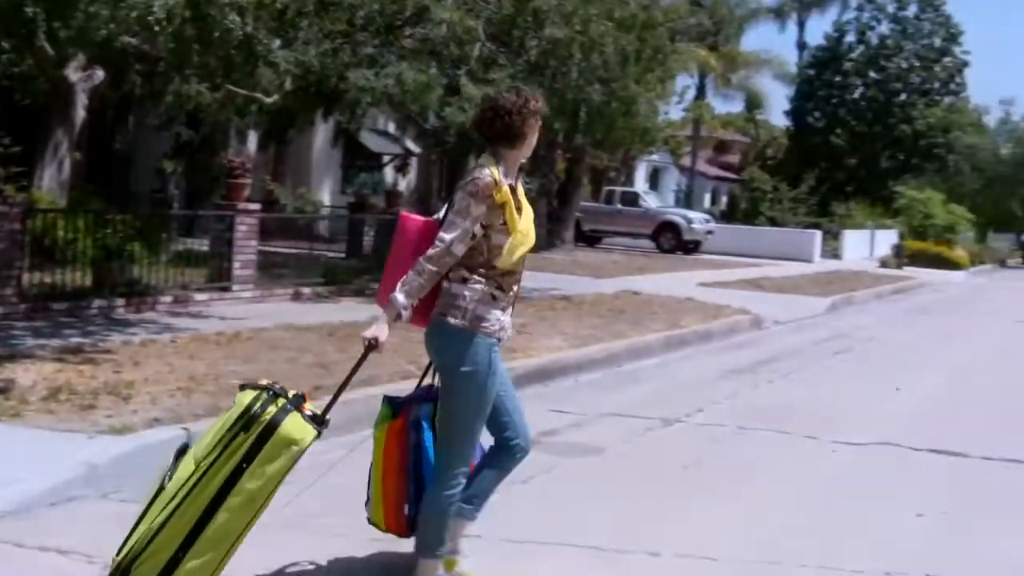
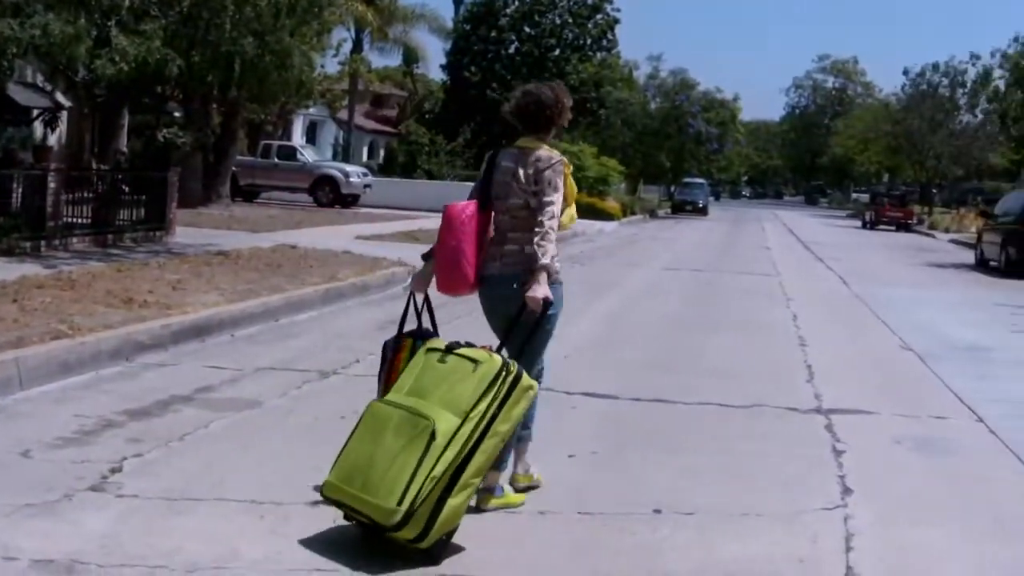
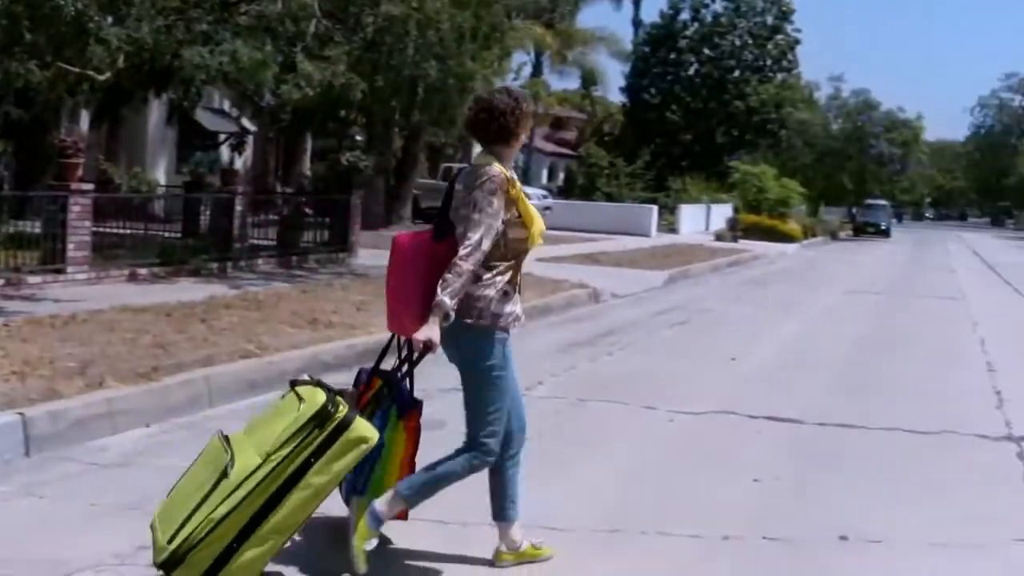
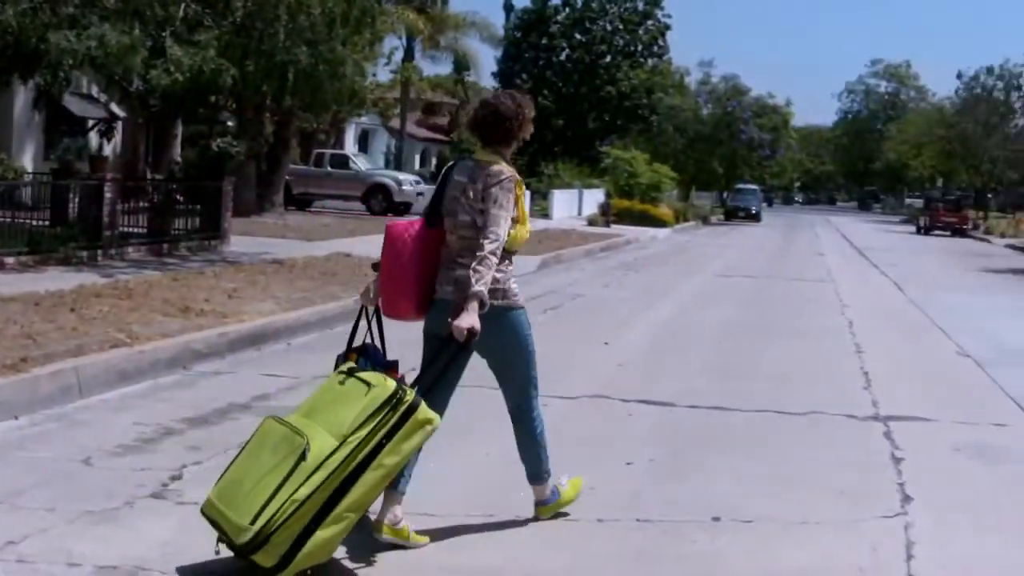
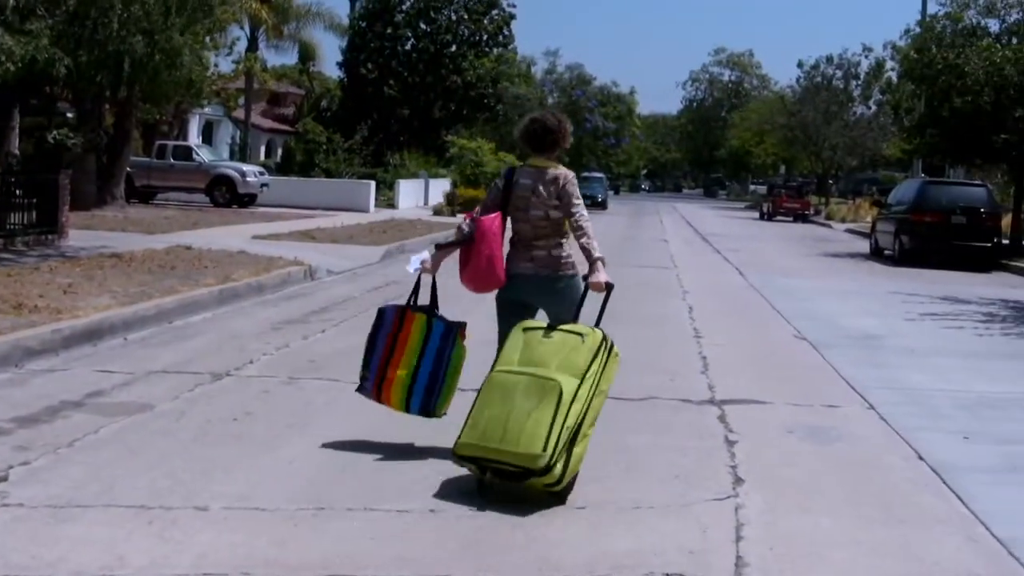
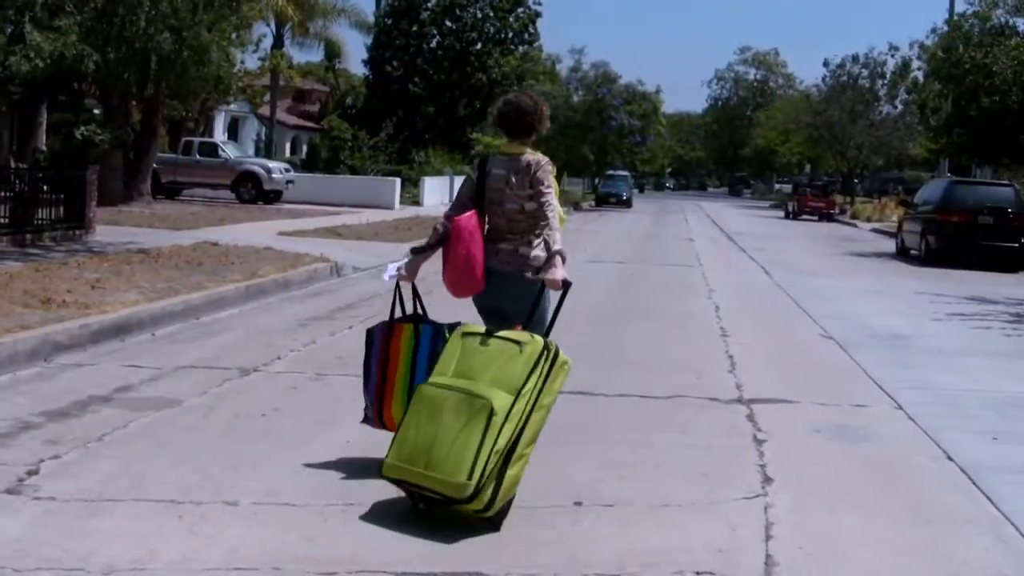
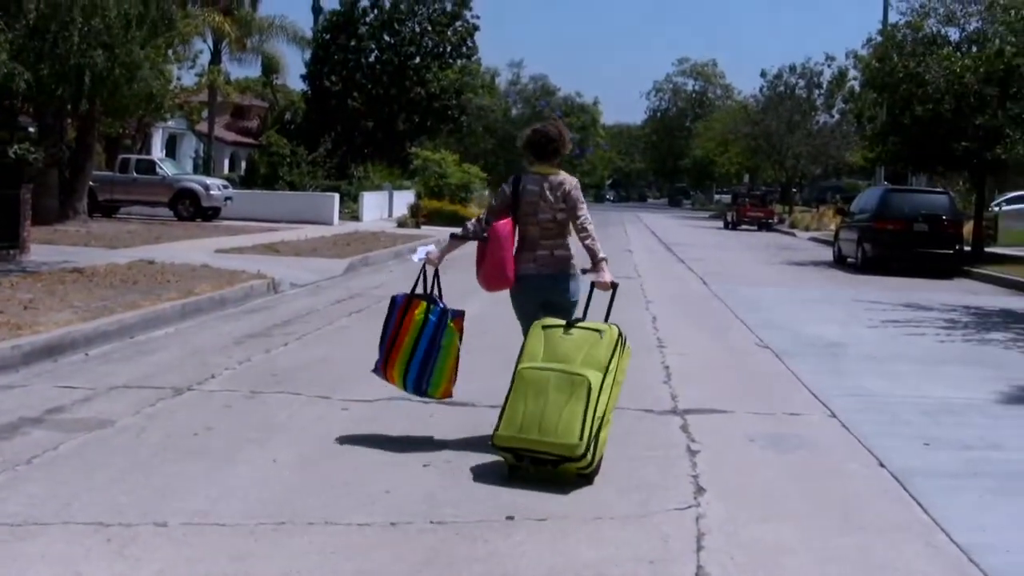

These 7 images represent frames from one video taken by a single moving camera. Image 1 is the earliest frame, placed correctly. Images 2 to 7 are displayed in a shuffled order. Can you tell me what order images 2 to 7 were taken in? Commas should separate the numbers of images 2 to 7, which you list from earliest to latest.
3, 4, 2, 6, 5, 7
